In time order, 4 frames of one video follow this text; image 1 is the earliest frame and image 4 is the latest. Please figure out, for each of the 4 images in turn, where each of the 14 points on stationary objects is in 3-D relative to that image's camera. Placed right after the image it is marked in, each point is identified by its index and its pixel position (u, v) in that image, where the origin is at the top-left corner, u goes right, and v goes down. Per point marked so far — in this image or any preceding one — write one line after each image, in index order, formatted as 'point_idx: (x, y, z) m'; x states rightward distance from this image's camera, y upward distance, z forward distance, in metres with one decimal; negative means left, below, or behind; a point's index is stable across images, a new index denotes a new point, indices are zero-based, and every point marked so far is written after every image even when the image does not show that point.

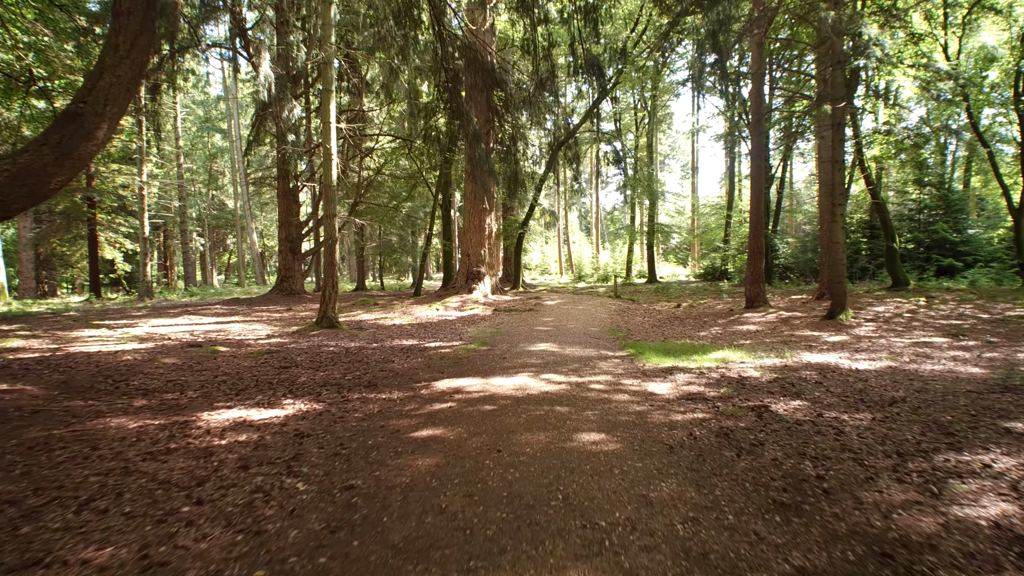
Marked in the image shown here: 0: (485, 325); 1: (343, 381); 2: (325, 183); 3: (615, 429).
0: (-0.4, -0.6, +10.3) m
1: (-1.3, -0.7, +5.1) m
2: (-2.9, +1.6, +10.2) m
3: (+0.5, -0.7, +3.4) m
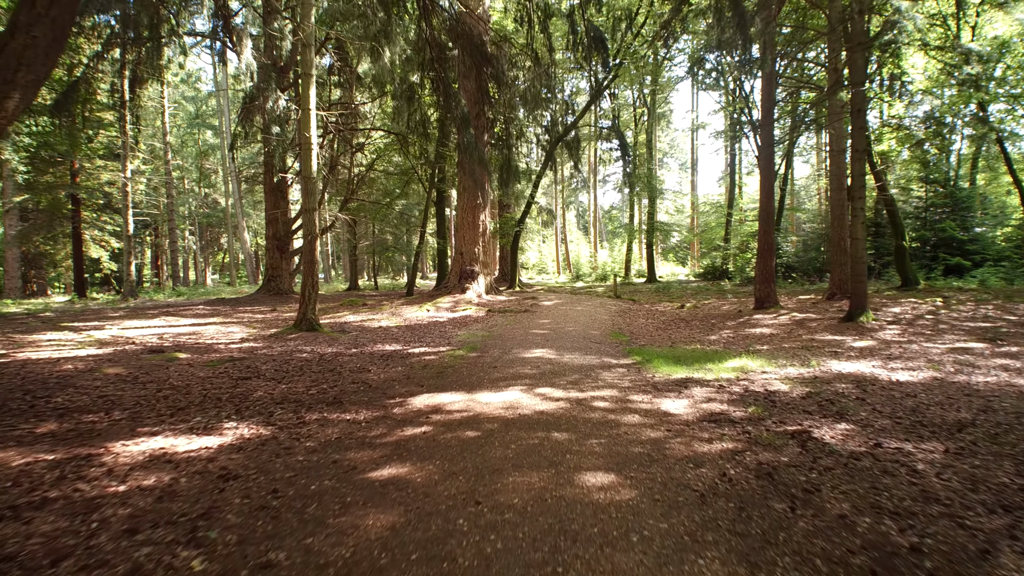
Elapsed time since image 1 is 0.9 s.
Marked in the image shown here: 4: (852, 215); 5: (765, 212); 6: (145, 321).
0: (-0.5, -0.6, +9.6) m
1: (-1.3, -0.7, +4.3) m
2: (-3.0, +1.6, +9.5) m
3: (+0.5, -0.7, +2.7) m
4: (+4.4, +0.9, +8.7) m
5: (+4.2, +1.2, +11.0) m
6: (-7.1, -0.6, +12.7) m
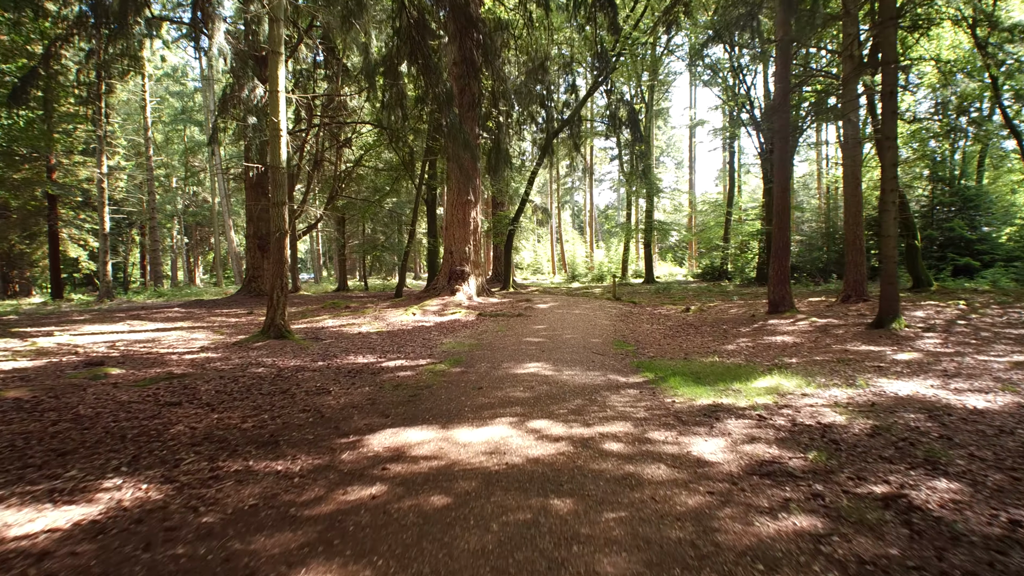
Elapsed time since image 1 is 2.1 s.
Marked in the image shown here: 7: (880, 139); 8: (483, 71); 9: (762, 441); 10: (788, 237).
0: (-0.6, -0.6, +8.6) m
1: (-1.4, -0.7, +3.4) m
2: (-3.1, +1.6, +8.5) m
3: (+0.4, -0.8, +1.8) m
4: (+4.3, +0.9, +7.8) m
5: (+4.1, +1.2, +10.1) m
6: (-7.2, -0.7, +11.8) m
7: (+4.3, +1.7, +7.7) m
8: (-0.2, +1.9, +5.6) m
9: (+1.2, -0.7, +3.2) m
10: (+4.1, +0.8, +10.0) m
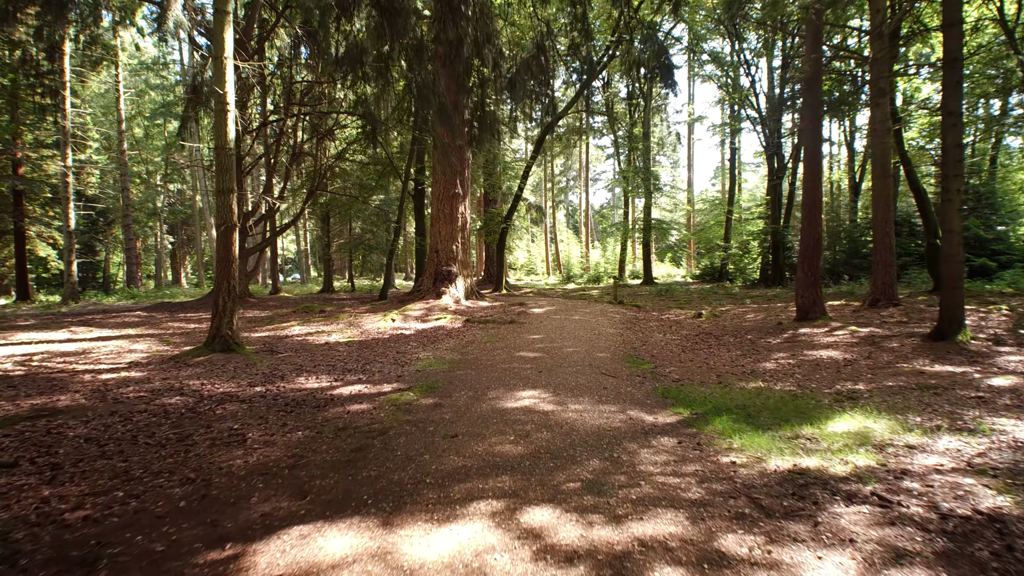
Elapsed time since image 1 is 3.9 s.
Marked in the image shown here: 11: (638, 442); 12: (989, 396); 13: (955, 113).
0: (-0.7, -0.7, +7.3) m
1: (-1.5, -0.8, +2.1) m
2: (-3.2, +1.5, +7.2) m
3: (+0.4, -0.8, +0.5) m
4: (+4.3, +0.9, +6.6) m
5: (+4.0, +1.2, +8.9) m
6: (-7.3, -0.7, +10.4) m
7: (+4.2, +1.7, +6.5) m
8: (-0.3, +1.8, +4.3) m
9: (+1.2, -0.8, +1.9) m
10: (+4.0, +0.7, +8.7) m
11: (+0.6, -0.7, +3.2) m
12: (+3.0, -0.7, +4.2) m
13: (+4.3, +1.7, +6.4) m
